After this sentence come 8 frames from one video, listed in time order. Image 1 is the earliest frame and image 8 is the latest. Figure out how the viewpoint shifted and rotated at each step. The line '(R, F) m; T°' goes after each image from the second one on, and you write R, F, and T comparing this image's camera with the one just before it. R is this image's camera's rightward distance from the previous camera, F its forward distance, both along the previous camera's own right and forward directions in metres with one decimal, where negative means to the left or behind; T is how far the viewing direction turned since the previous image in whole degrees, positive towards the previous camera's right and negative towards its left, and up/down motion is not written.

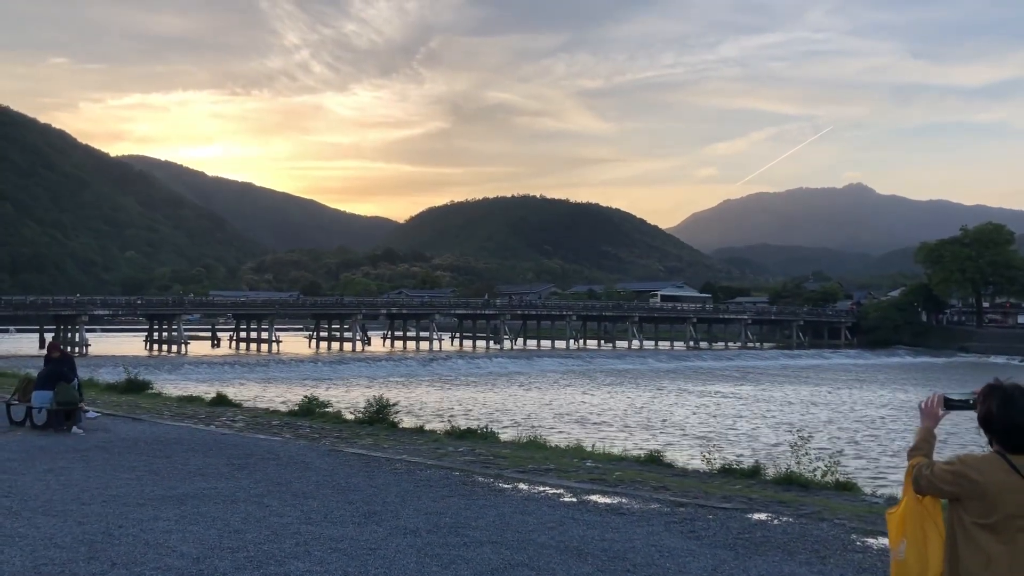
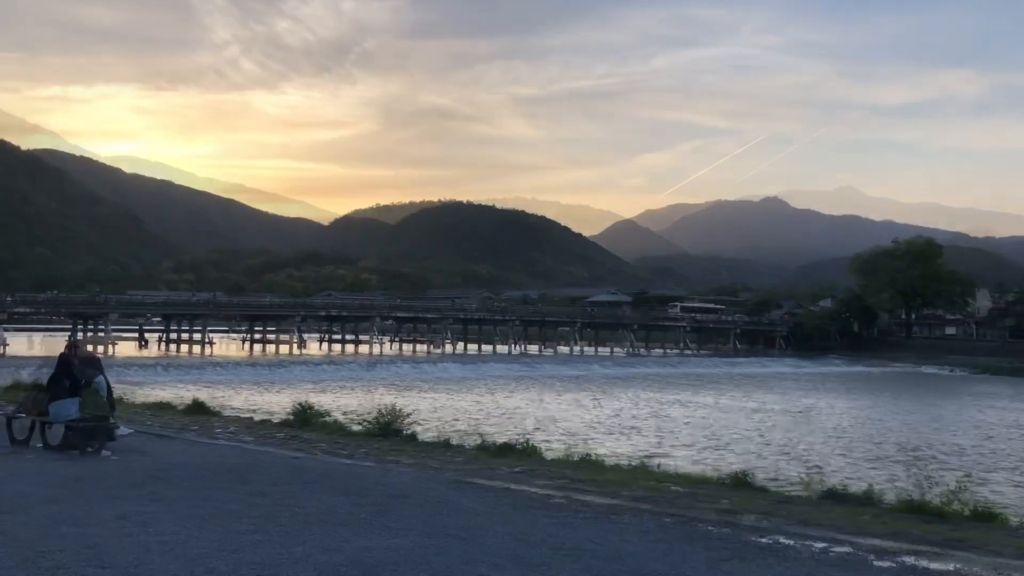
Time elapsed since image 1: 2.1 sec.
(-2.0, +1.9) m; +5°
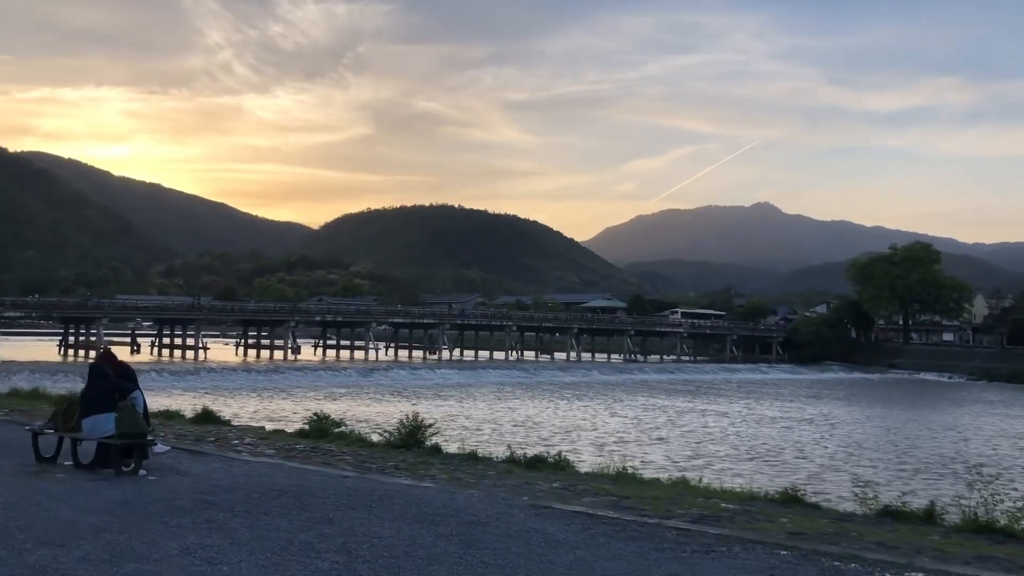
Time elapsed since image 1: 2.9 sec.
(-0.6, +0.6) m; +1°
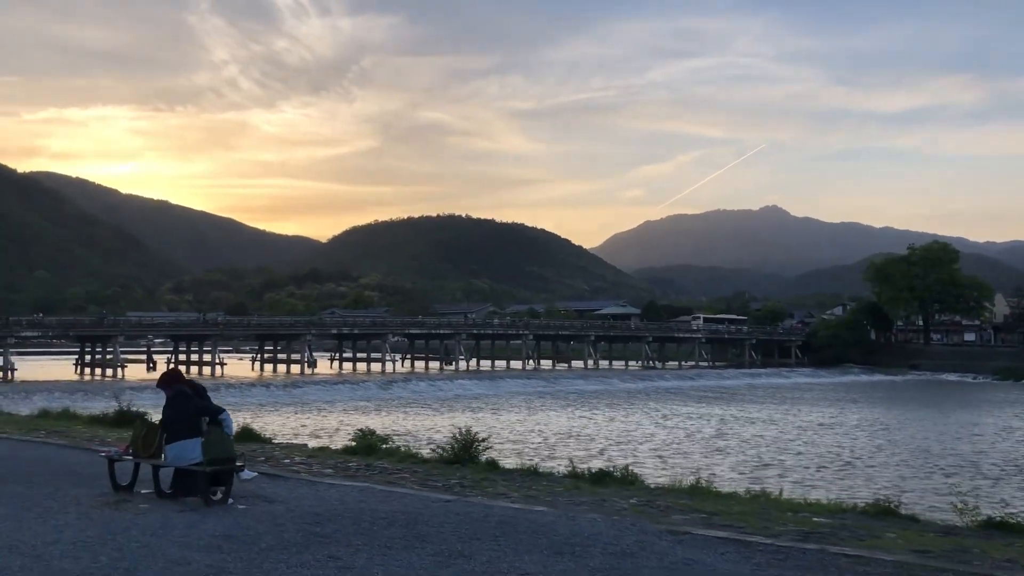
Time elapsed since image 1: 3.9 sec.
(-0.8, +0.6) m; -1°
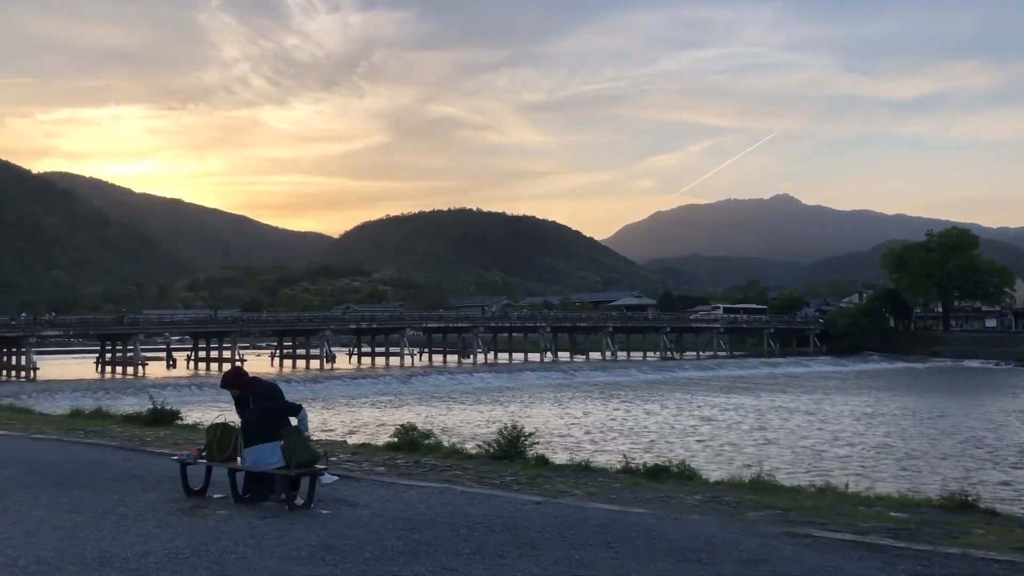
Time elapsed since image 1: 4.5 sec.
(-0.6, +0.3) m; -1°
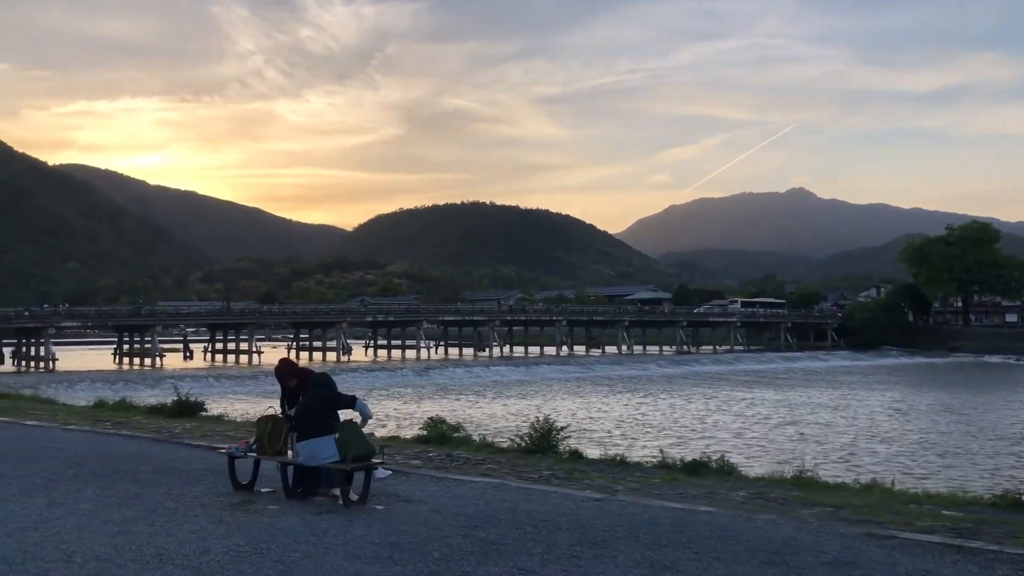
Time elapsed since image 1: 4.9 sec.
(-0.3, +0.2) m; -1°
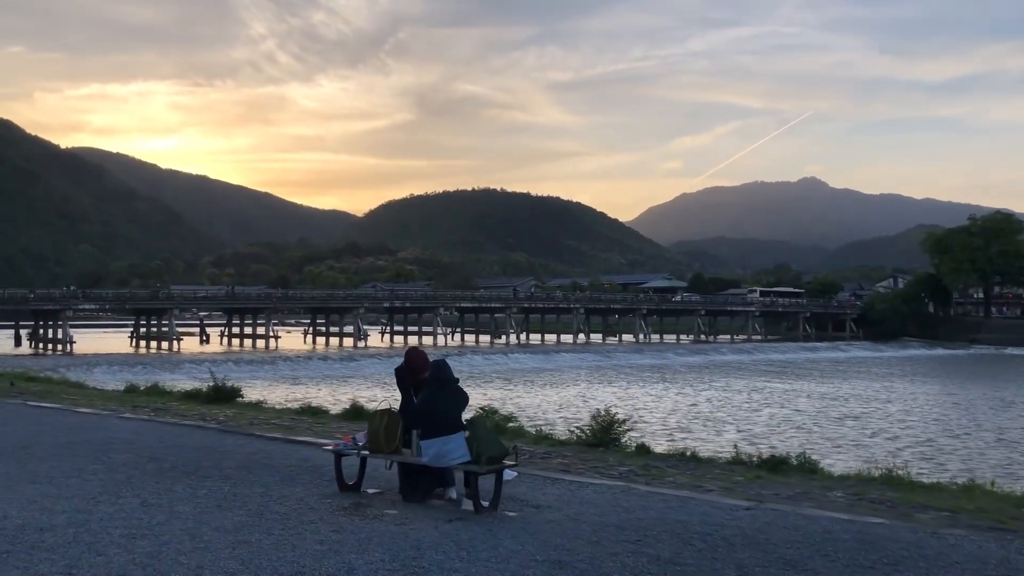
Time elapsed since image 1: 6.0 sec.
(-0.9, +0.6) m; -1°
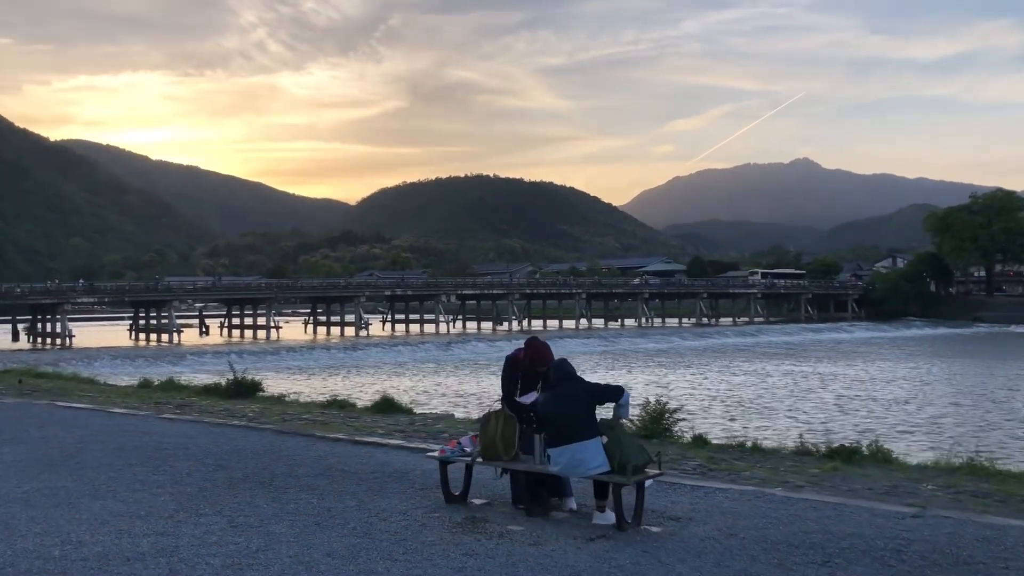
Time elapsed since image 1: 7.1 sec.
(-0.8, +0.7) m; 0°
